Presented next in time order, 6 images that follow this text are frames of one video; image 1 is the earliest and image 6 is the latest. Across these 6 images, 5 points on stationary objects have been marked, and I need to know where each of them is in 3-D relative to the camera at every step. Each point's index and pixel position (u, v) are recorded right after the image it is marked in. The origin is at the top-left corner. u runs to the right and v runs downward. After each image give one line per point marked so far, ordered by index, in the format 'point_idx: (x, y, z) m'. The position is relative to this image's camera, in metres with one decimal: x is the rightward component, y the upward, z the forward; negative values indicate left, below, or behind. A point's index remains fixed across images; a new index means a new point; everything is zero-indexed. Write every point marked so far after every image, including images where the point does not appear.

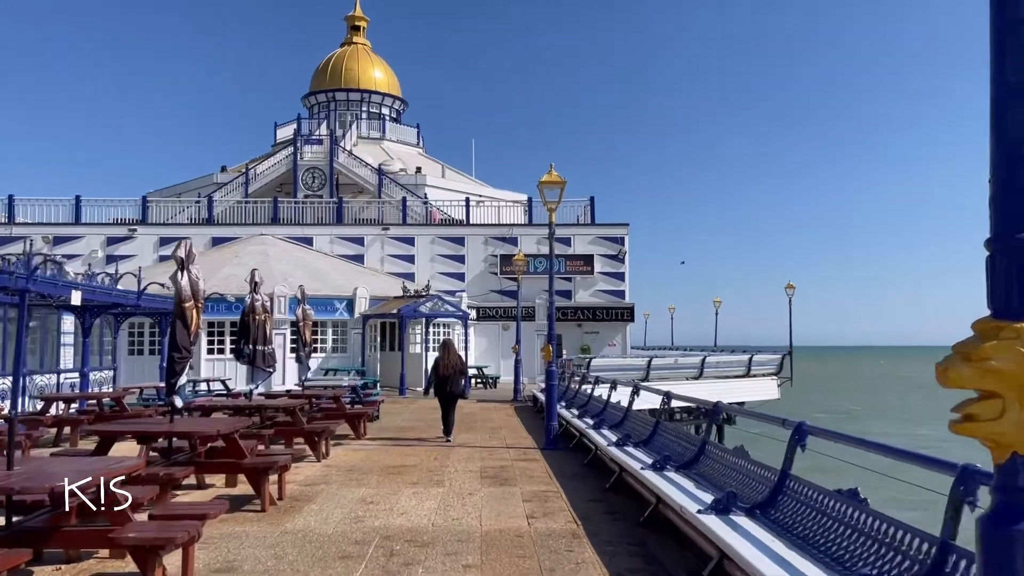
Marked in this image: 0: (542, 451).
0: (+0.4, -2.4, +12.0) m
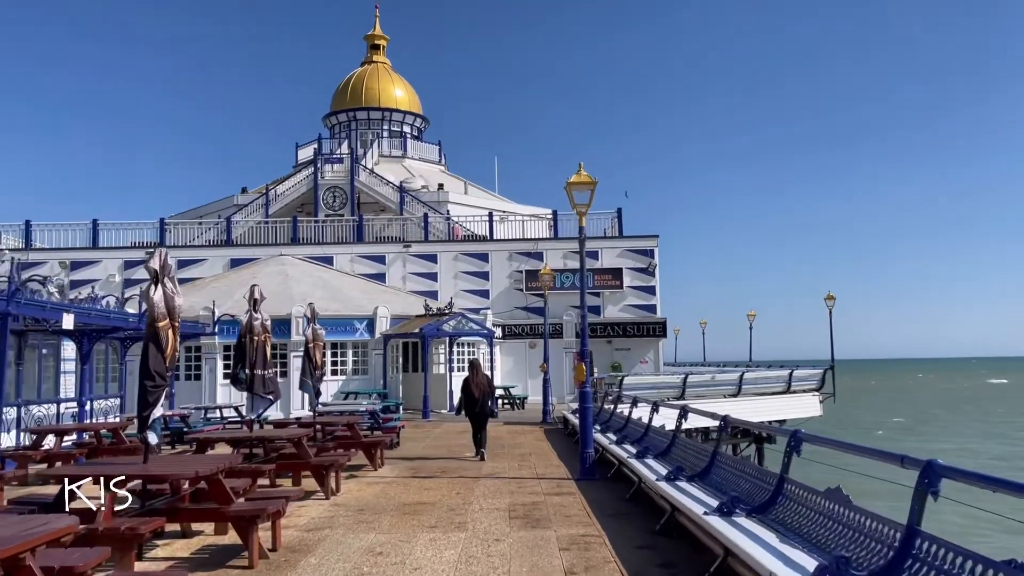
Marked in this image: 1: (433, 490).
0: (+0.9, -2.6, +10.8) m
1: (-1.0, -2.5, +10.1) m
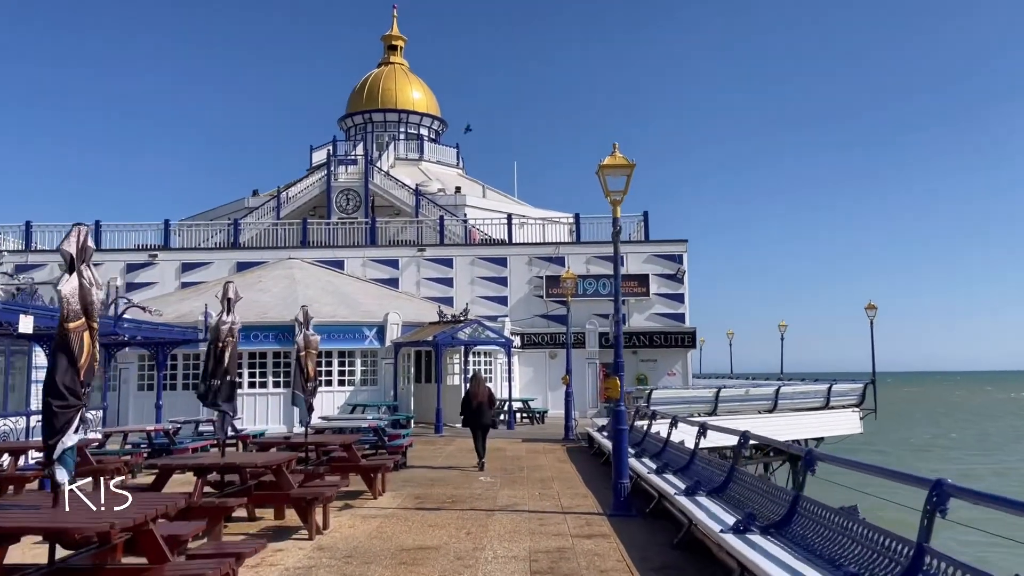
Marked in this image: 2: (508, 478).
0: (+1.1, -2.6, +9.1) m
1: (-0.8, -2.5, +8.5) m
2: (-0.1, -3.0, +12.8) m
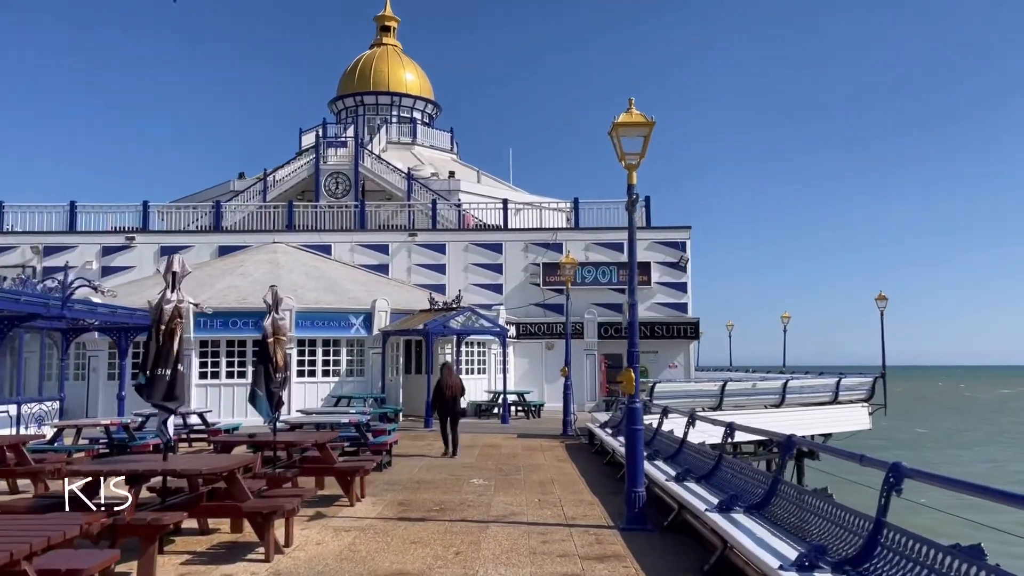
0: (+1.1, -2.4, +7.8) m
1: (-0.8, -2.3, +7.2) m
2: (-0.1, -2.7, +11.5) m
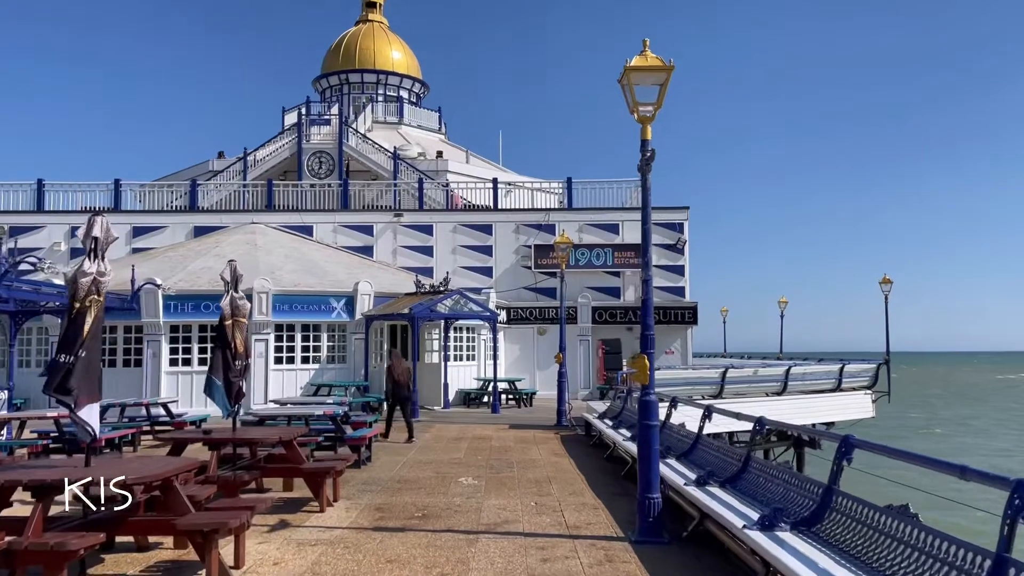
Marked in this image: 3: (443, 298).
0: (+1.0, -2.1, +6.7) m
1: (-0.8, -2.1, +6.0) m
2: (-0.2, -2.4, +10.4) m
3: (-1.7, -0.2, +19.4) m
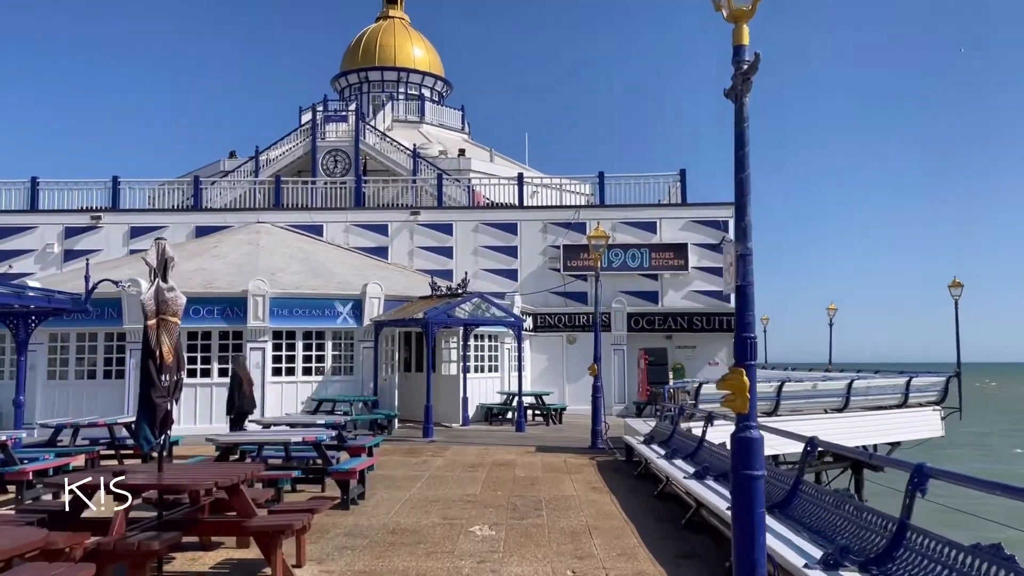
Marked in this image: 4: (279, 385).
0: (+1.2, -2.0, +4.3) m
1: (-0.7, -1.9, +3.7) m
2: (+0.1, -2.4, +8.0) m
3: (-1.1, -0.3, +17.1) m
4: (-5.1, -2.1, +17.9) m
